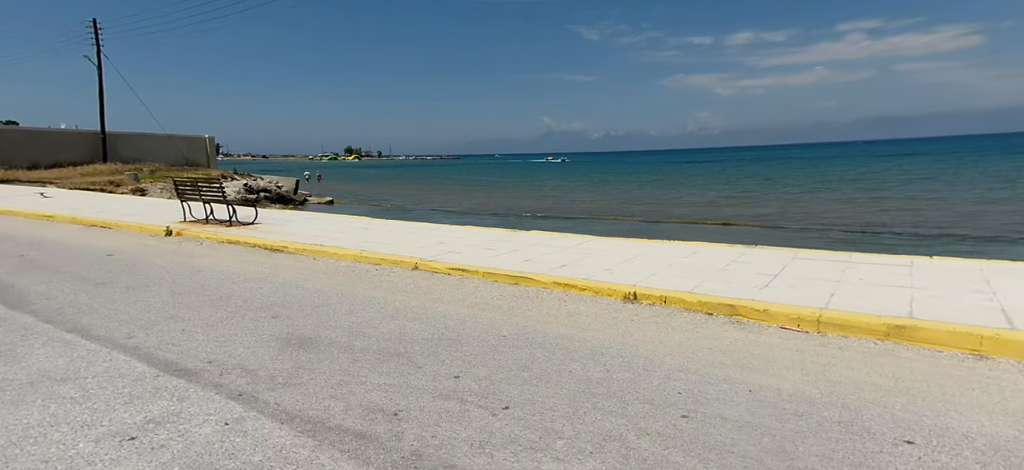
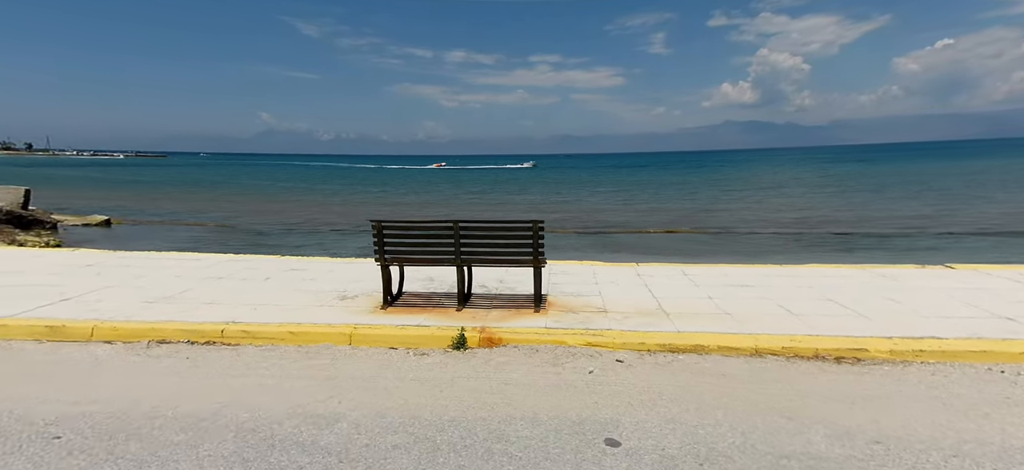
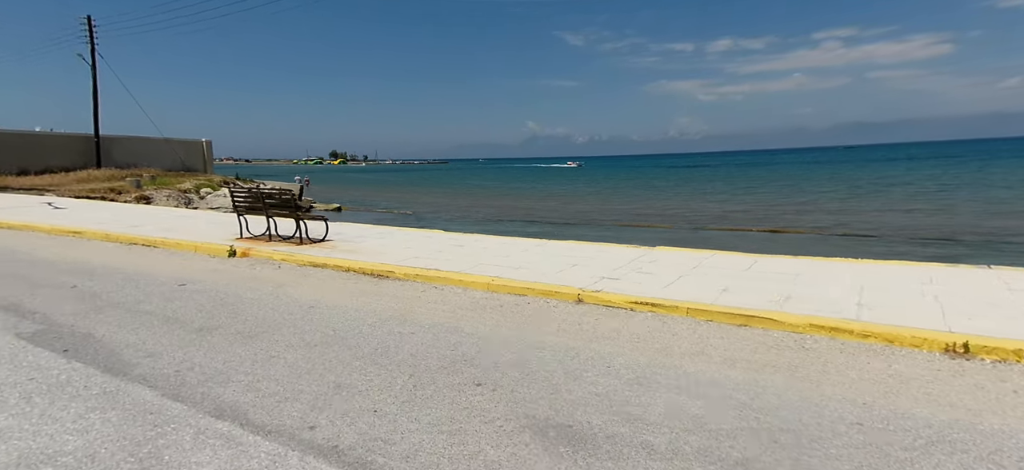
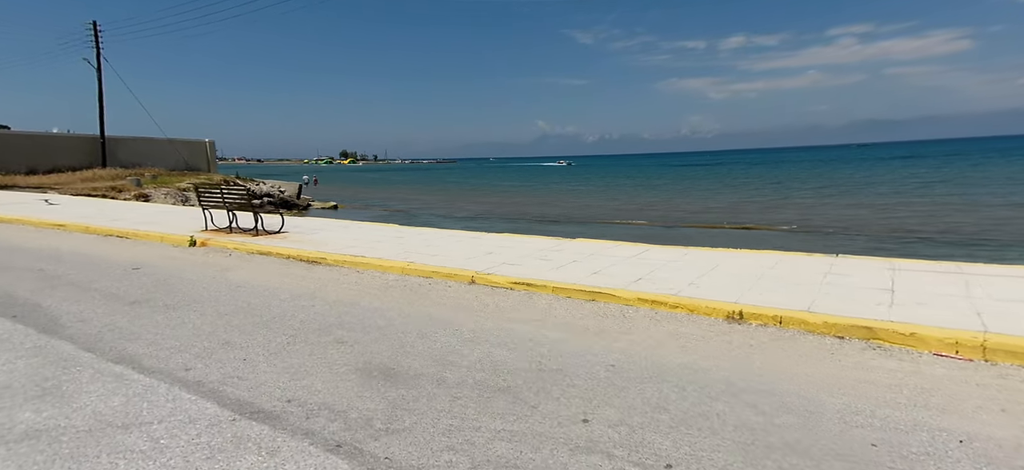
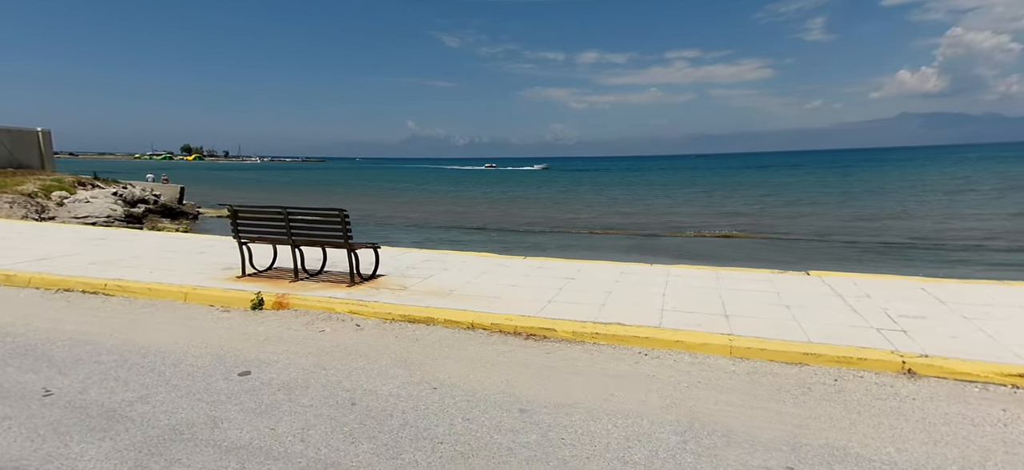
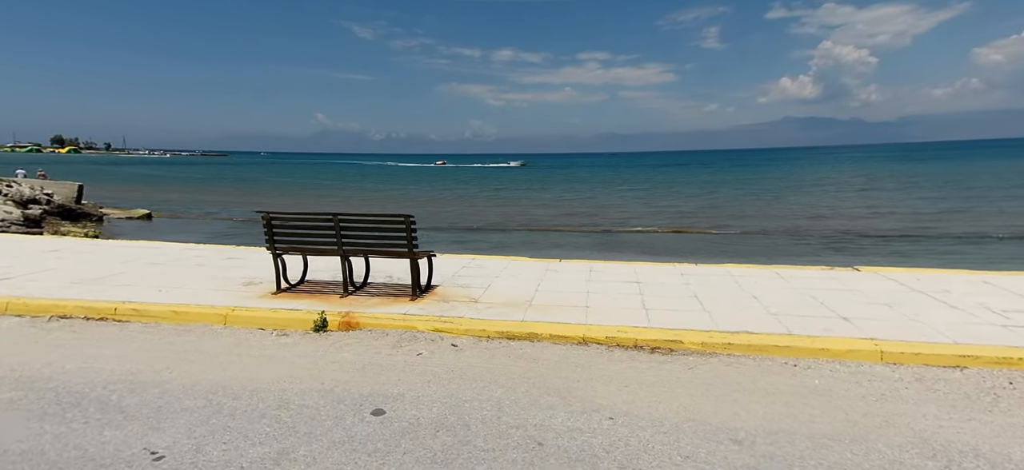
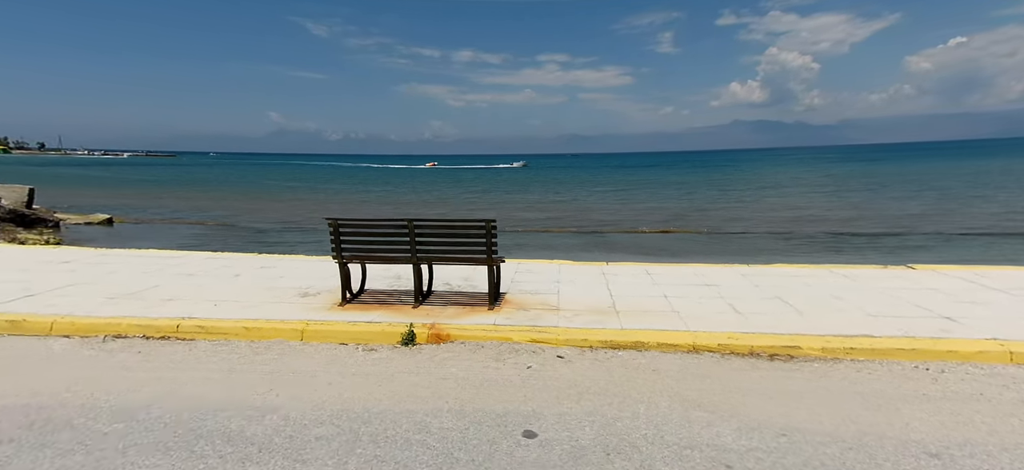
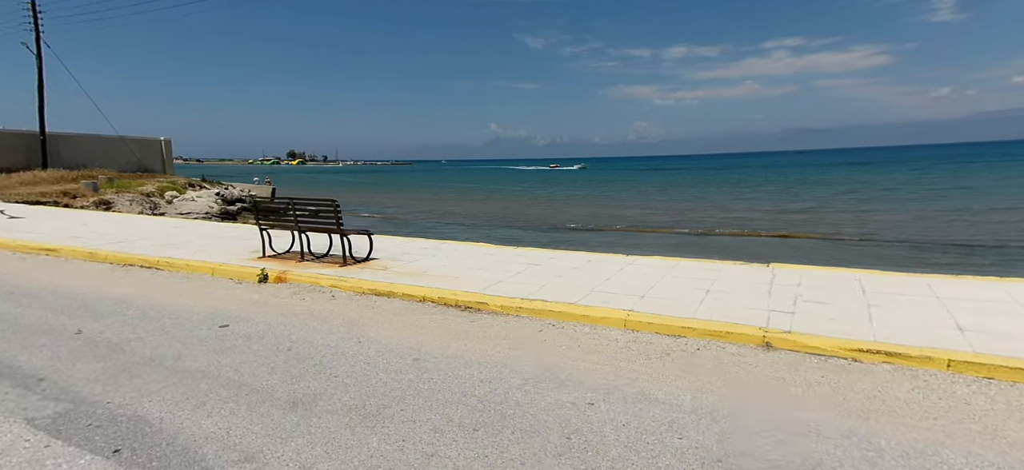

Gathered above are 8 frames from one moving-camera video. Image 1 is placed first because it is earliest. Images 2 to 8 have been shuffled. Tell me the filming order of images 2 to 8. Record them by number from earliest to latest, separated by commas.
4, 3, 8, 5, 6, 7, 2
